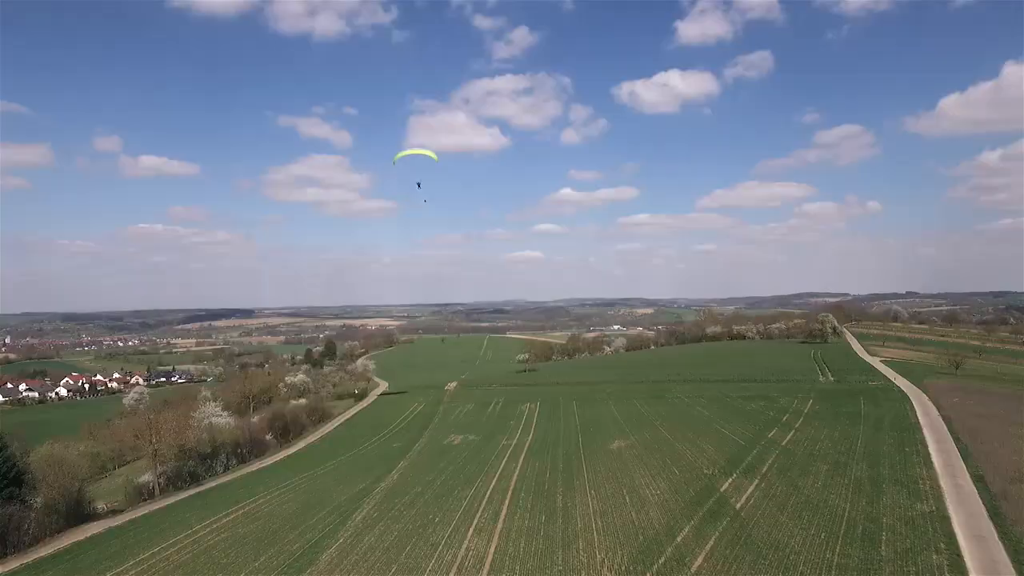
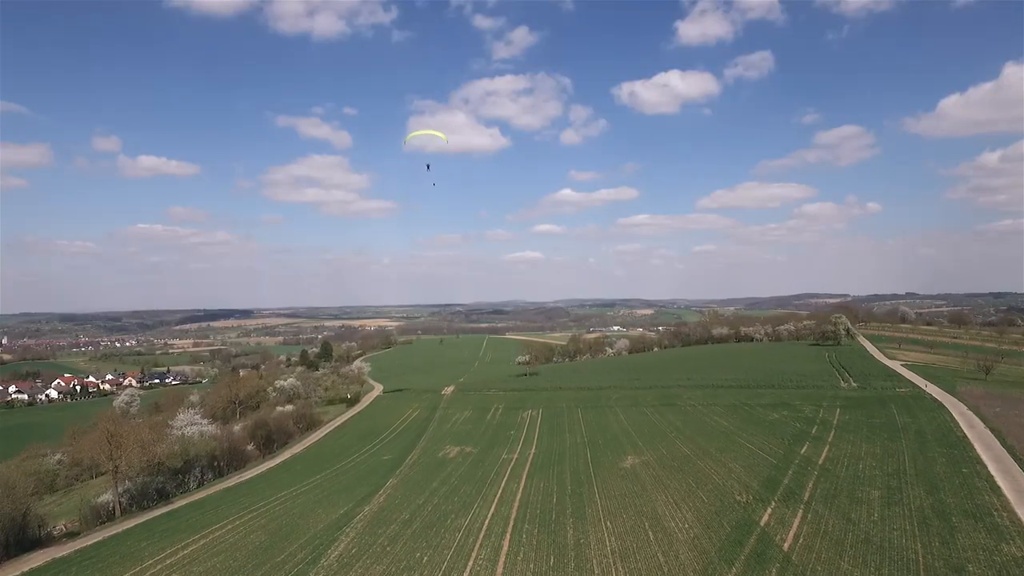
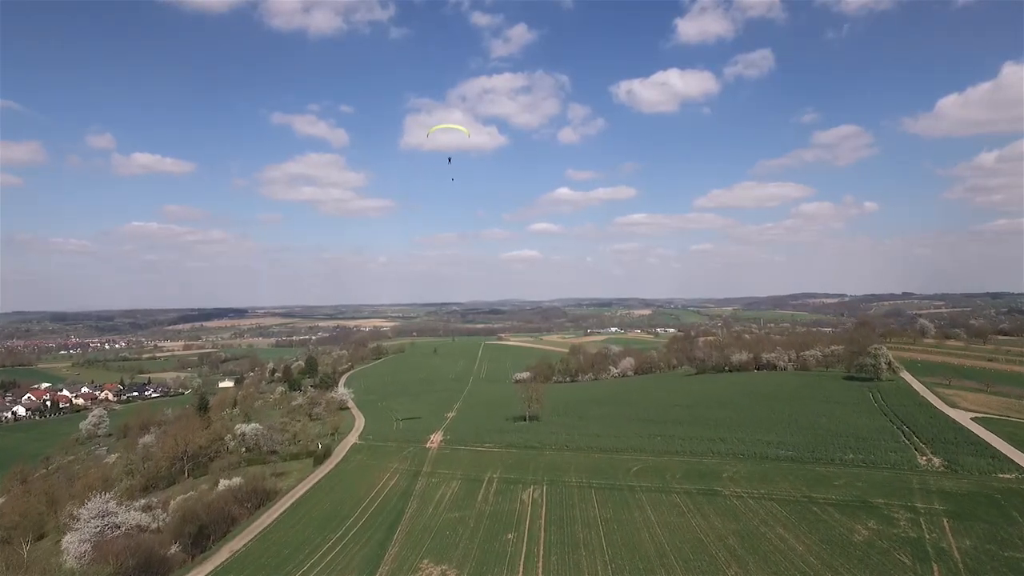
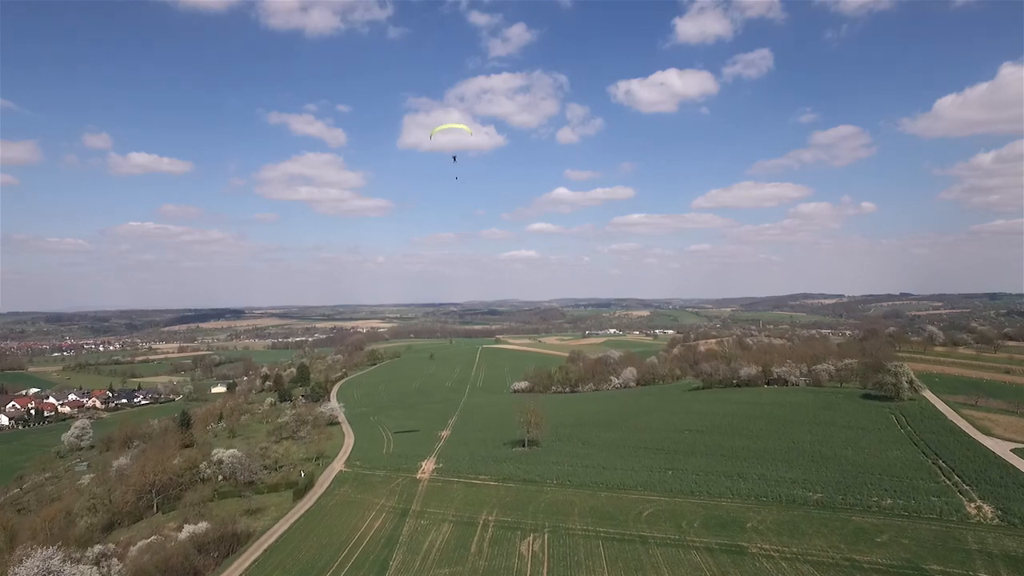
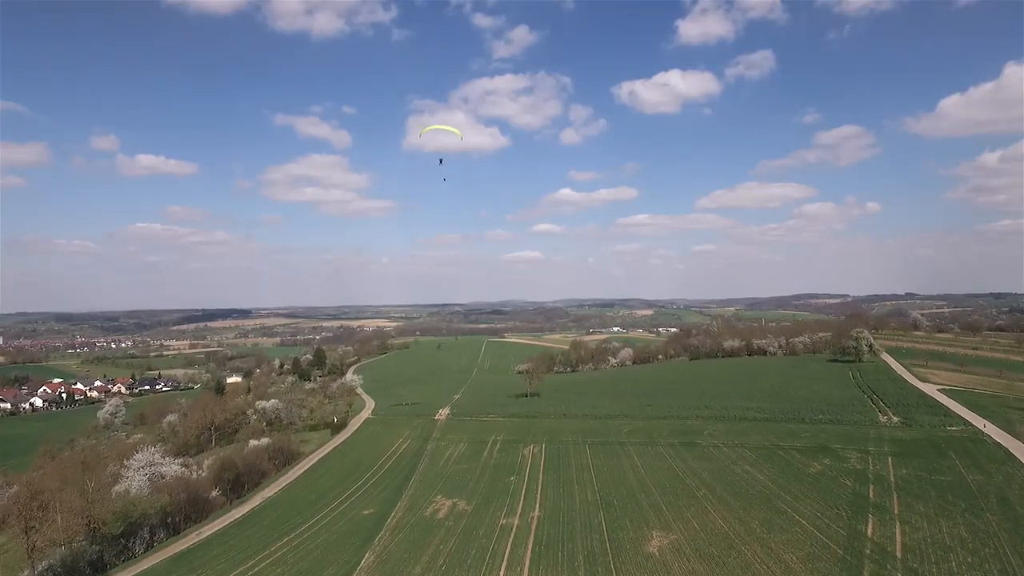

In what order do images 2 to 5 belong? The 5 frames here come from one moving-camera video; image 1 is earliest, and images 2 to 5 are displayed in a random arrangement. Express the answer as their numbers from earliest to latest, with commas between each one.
2, 5, 3, 4
